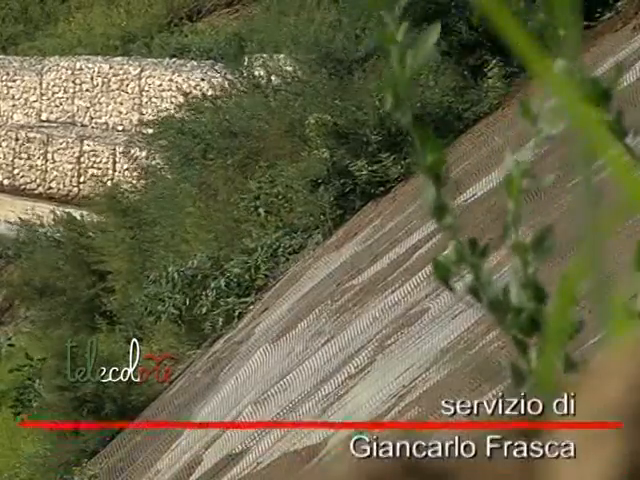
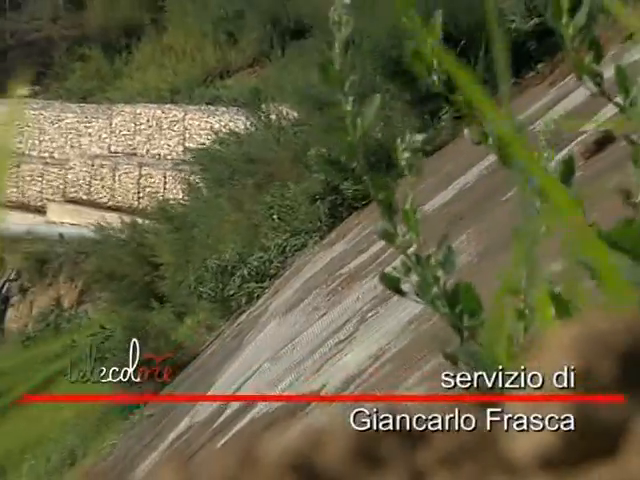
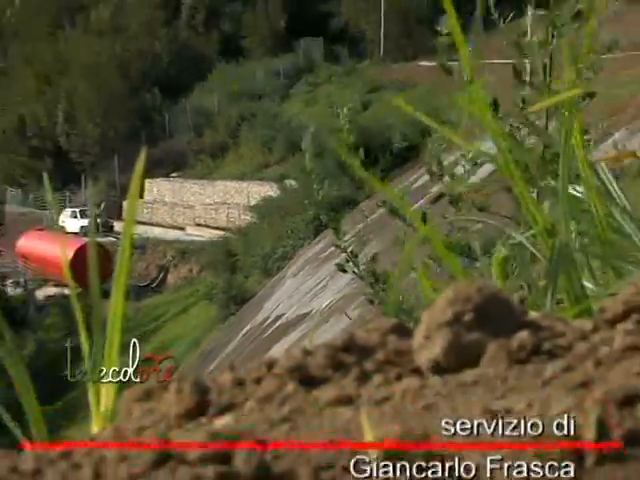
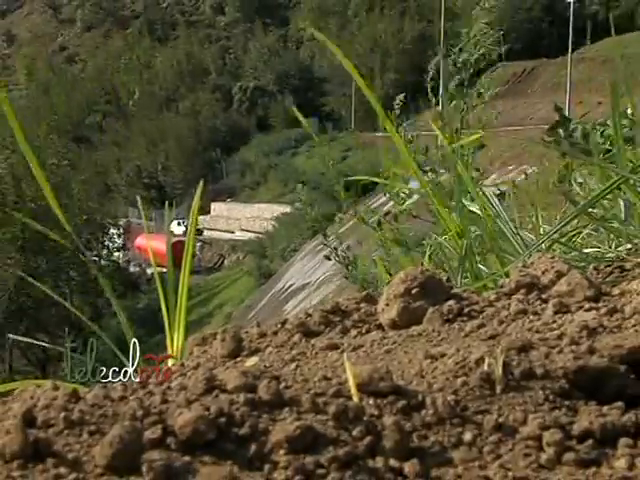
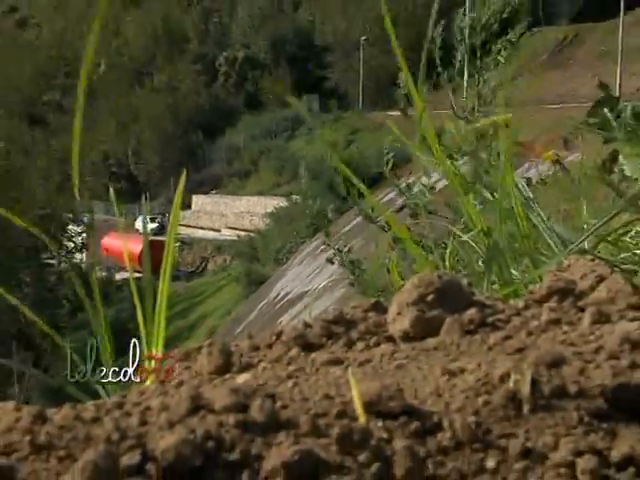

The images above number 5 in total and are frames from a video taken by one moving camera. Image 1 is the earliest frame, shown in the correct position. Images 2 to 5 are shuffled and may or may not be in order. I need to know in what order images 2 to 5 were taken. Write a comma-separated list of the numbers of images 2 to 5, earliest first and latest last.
2, 3, 5, 4
